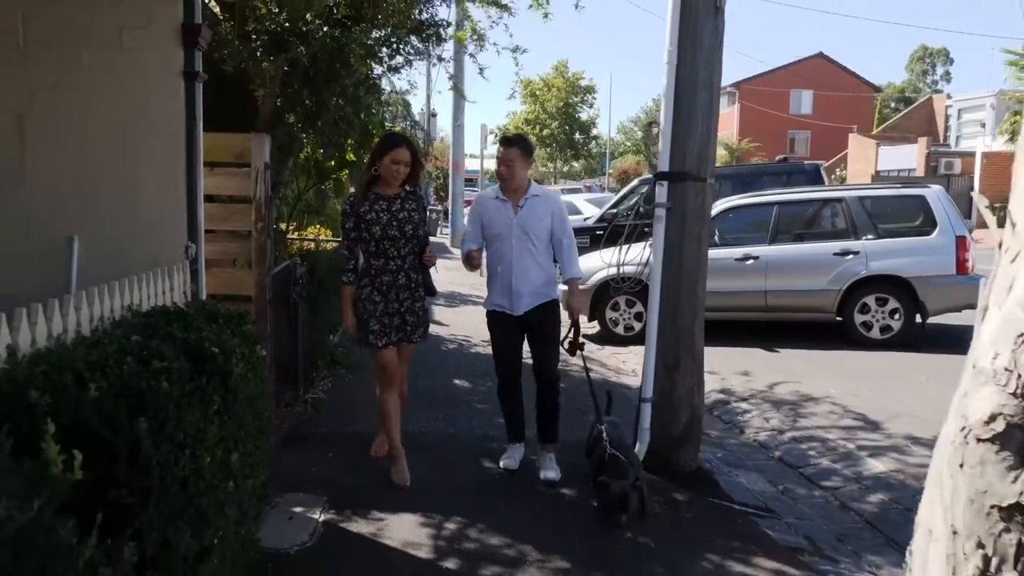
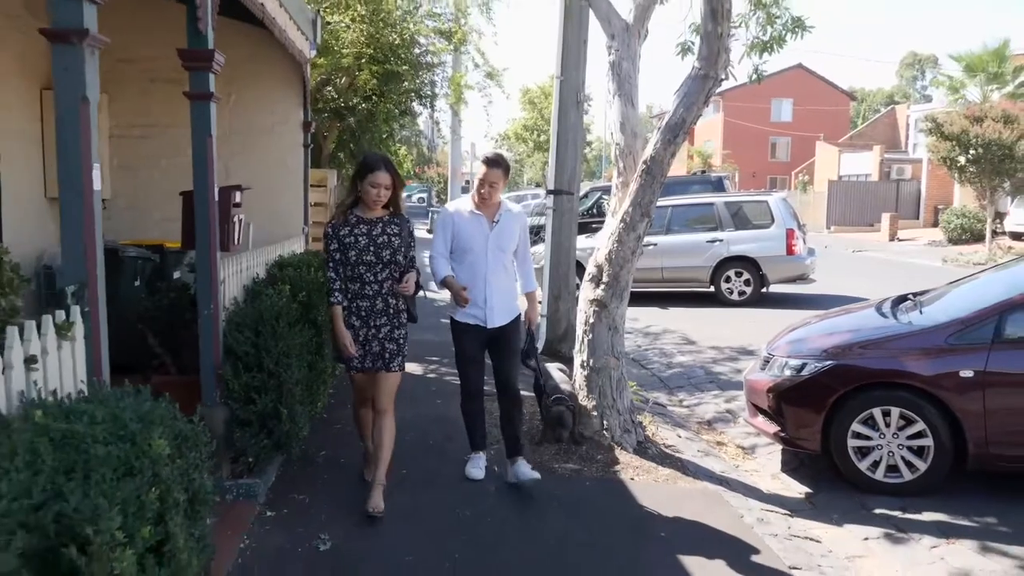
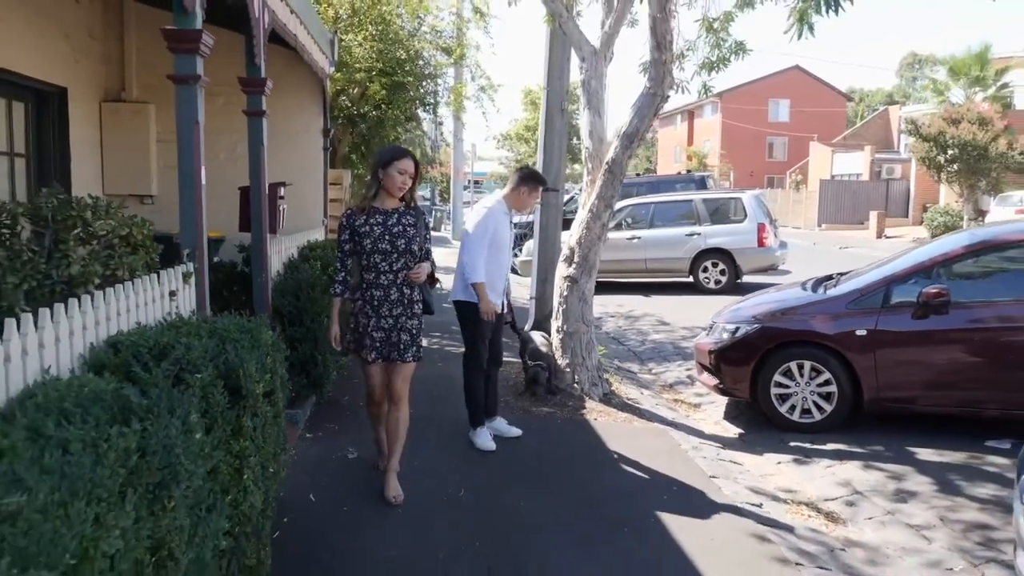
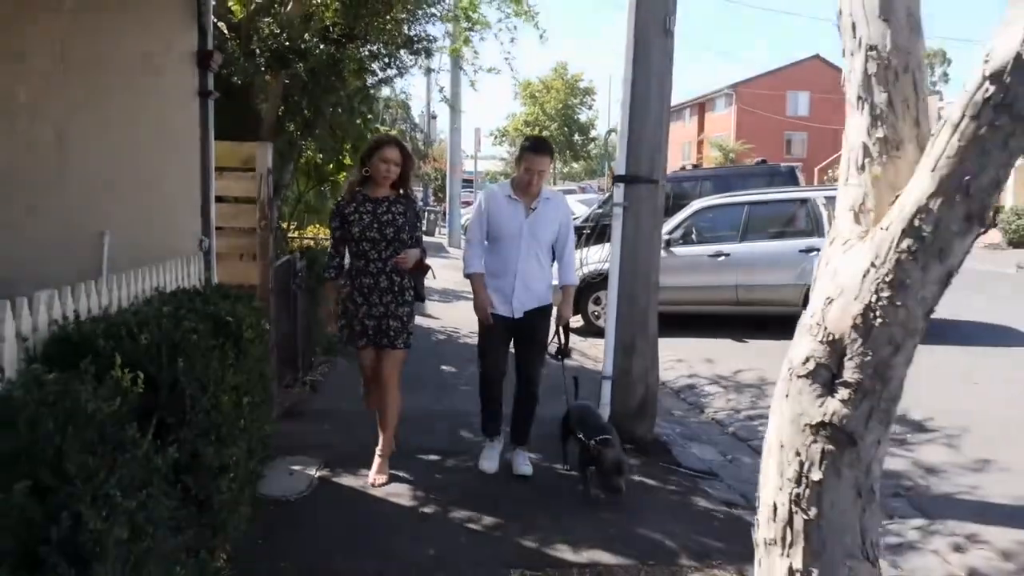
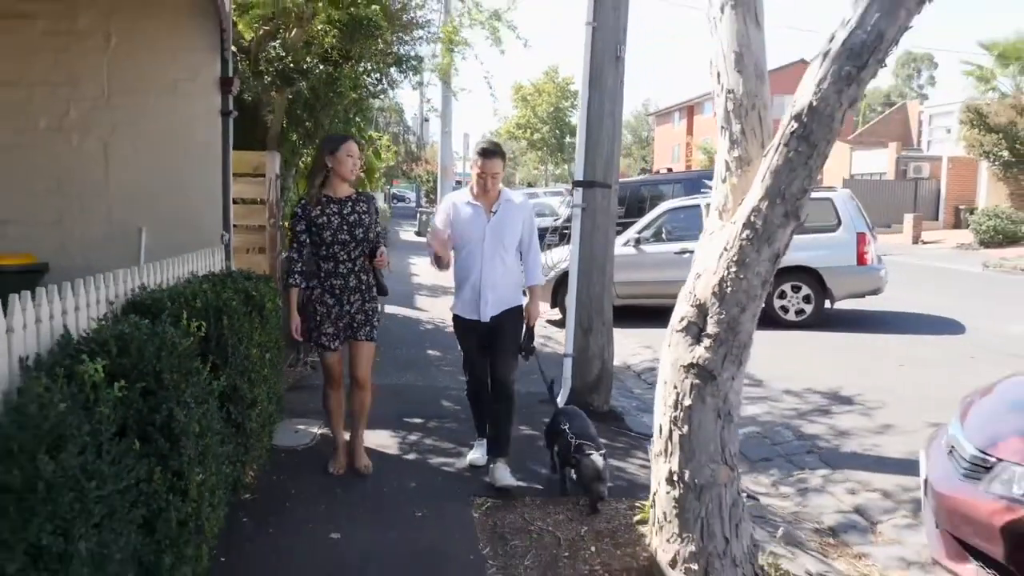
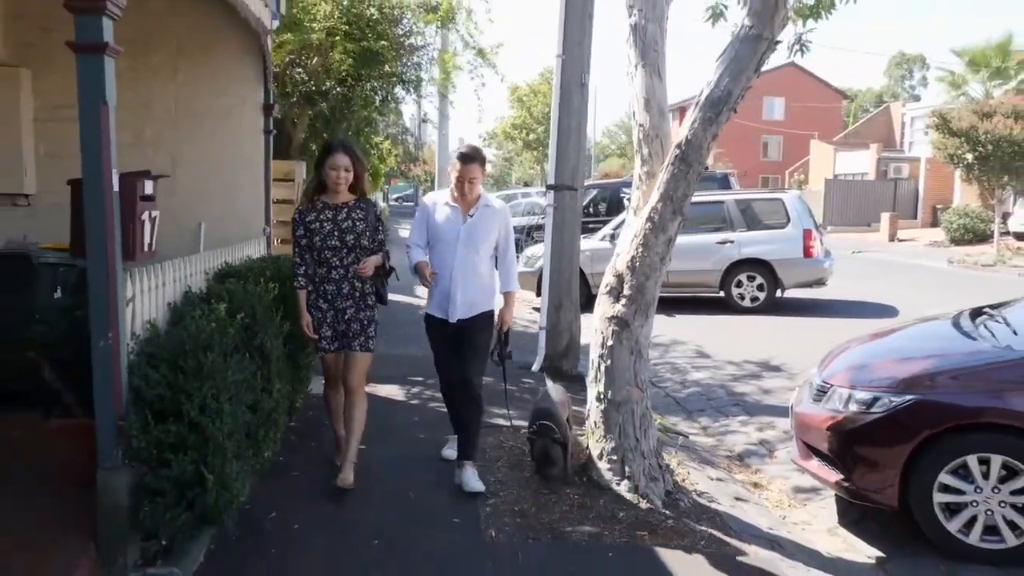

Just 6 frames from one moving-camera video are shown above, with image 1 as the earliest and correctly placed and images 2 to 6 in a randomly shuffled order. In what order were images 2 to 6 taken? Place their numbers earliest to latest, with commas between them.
4, 5, 6, 2, 3
